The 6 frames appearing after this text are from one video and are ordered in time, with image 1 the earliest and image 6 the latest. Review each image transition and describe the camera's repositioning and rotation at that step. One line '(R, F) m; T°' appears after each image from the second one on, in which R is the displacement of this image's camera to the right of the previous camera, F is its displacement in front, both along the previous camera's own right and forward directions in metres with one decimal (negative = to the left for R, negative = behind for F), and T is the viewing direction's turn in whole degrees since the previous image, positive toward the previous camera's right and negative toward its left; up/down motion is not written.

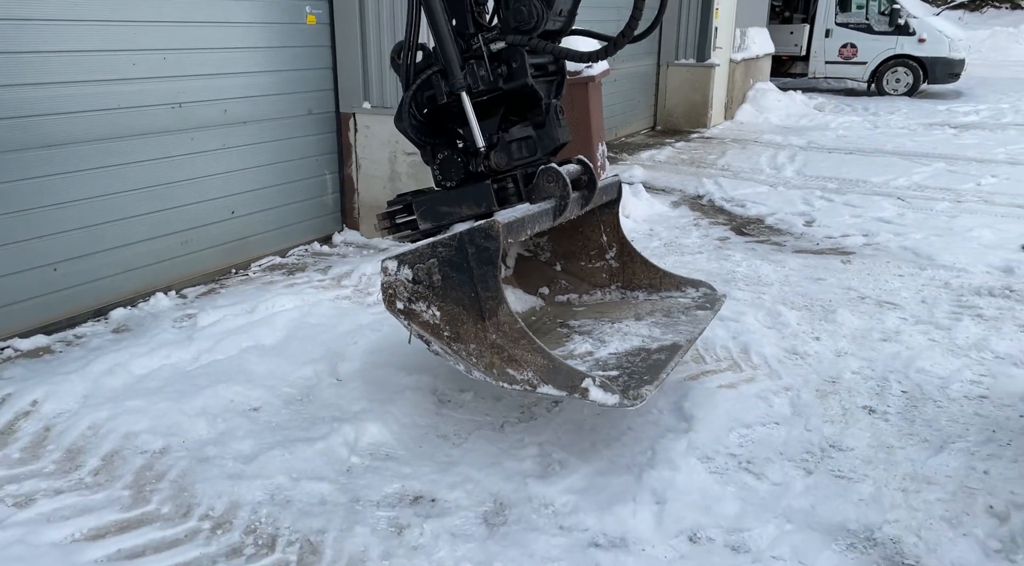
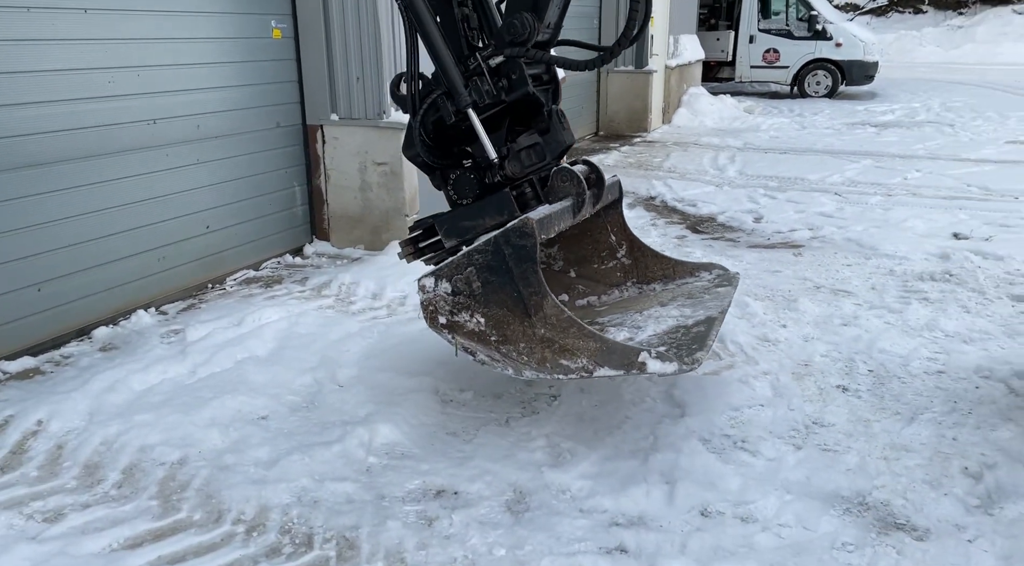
(-0.3, -0.1) m; +5°
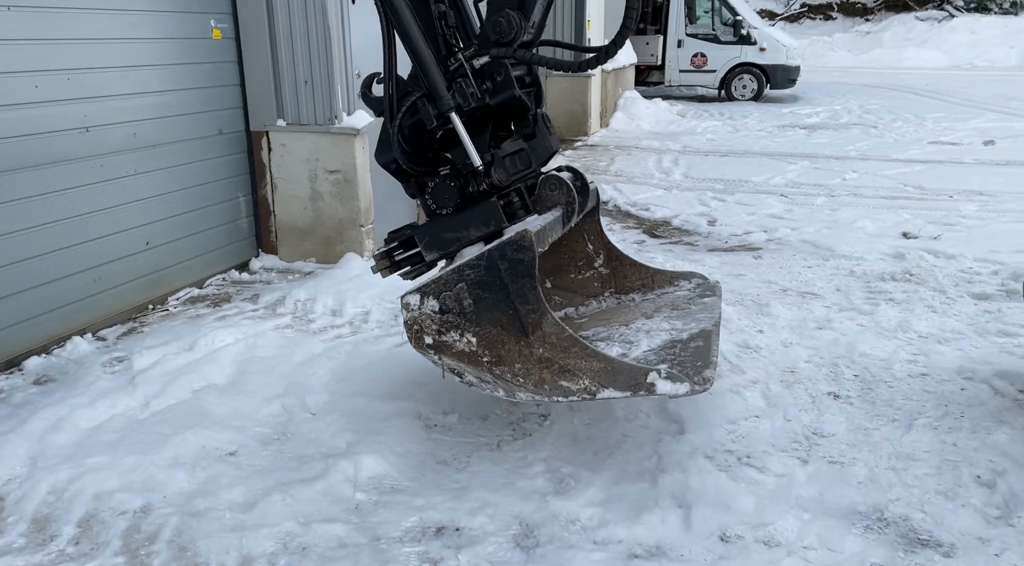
(-0.2, +0.2) m; +5°
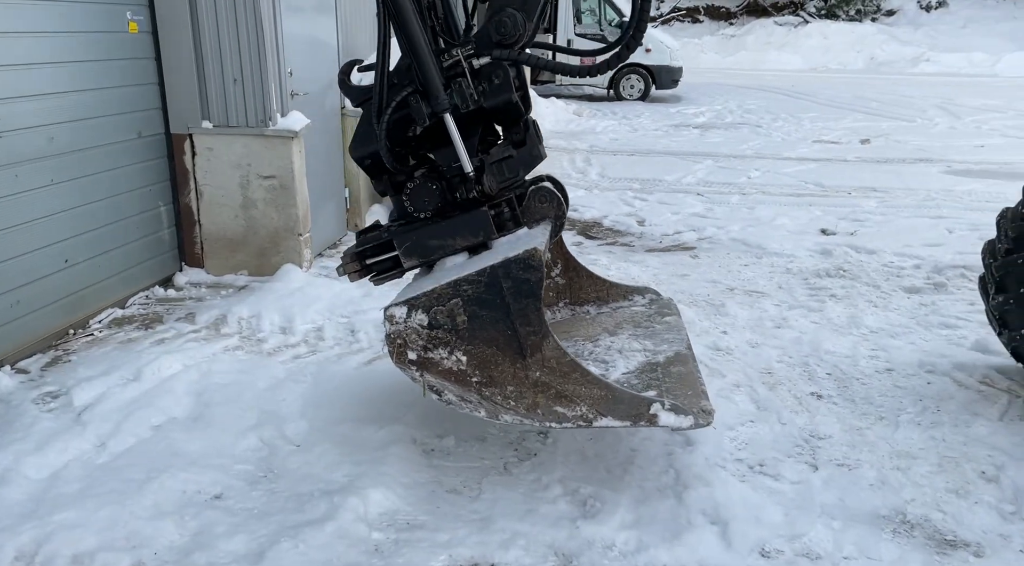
(-0.4, +0.2) m; +9°
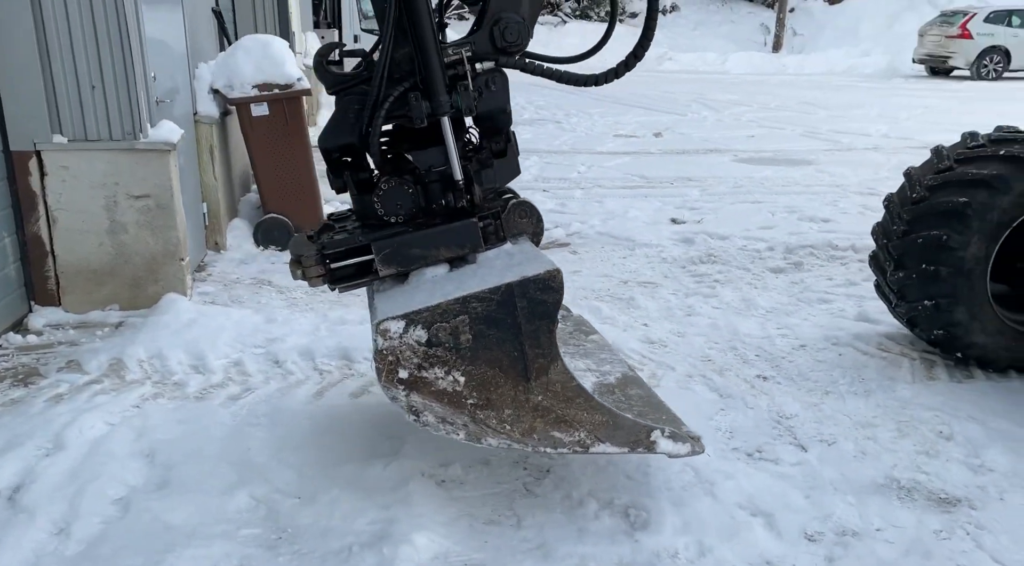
(-0.7, +0.2) m; +16°
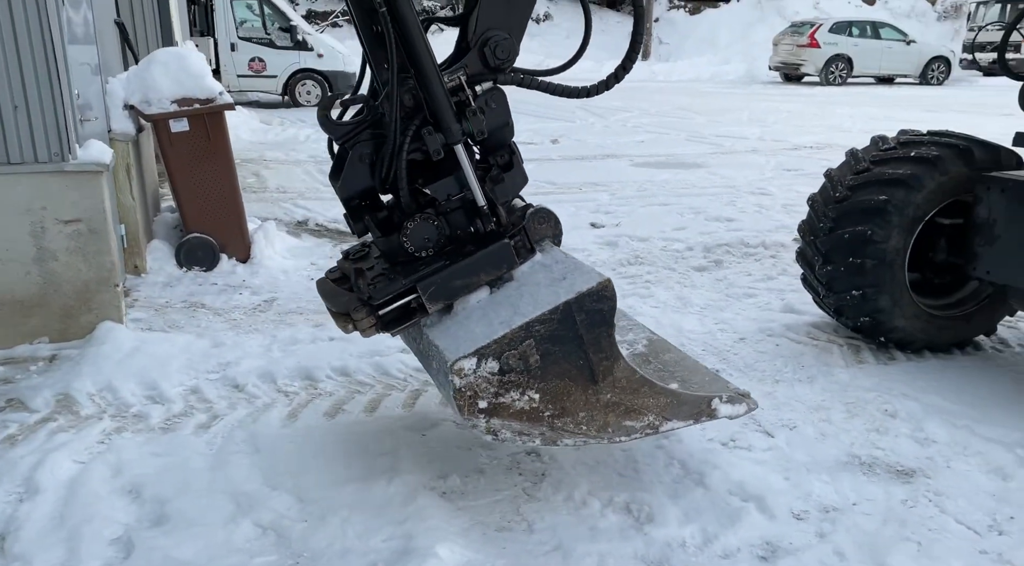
(-0.4, 0.0) m; +8°
